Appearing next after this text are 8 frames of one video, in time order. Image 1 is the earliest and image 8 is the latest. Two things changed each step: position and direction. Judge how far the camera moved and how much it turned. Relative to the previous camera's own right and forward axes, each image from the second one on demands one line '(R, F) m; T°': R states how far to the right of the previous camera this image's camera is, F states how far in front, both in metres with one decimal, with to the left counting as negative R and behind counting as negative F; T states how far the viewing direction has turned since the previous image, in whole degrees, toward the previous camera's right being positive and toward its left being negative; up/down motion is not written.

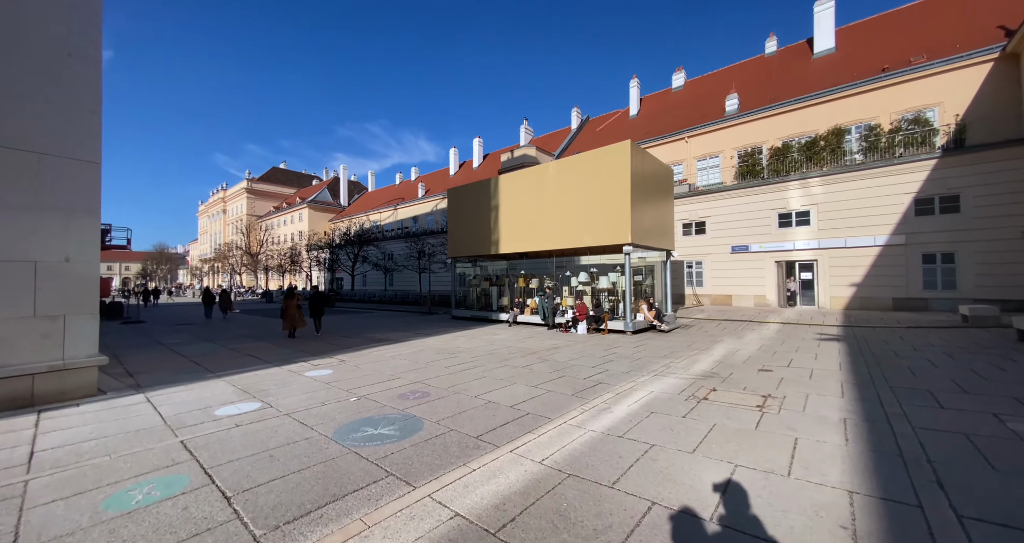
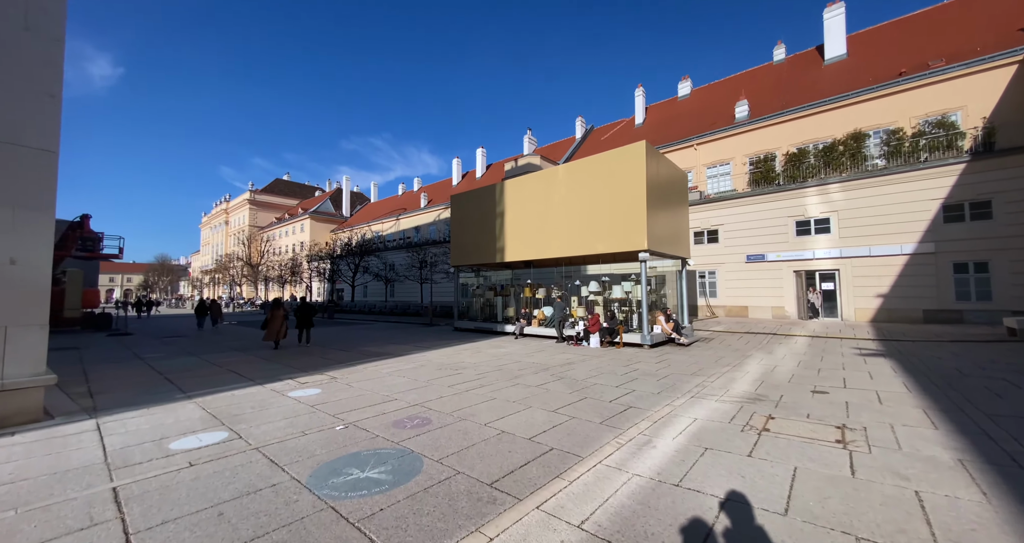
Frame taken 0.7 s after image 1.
(-0.2, +0.9) m; 0°
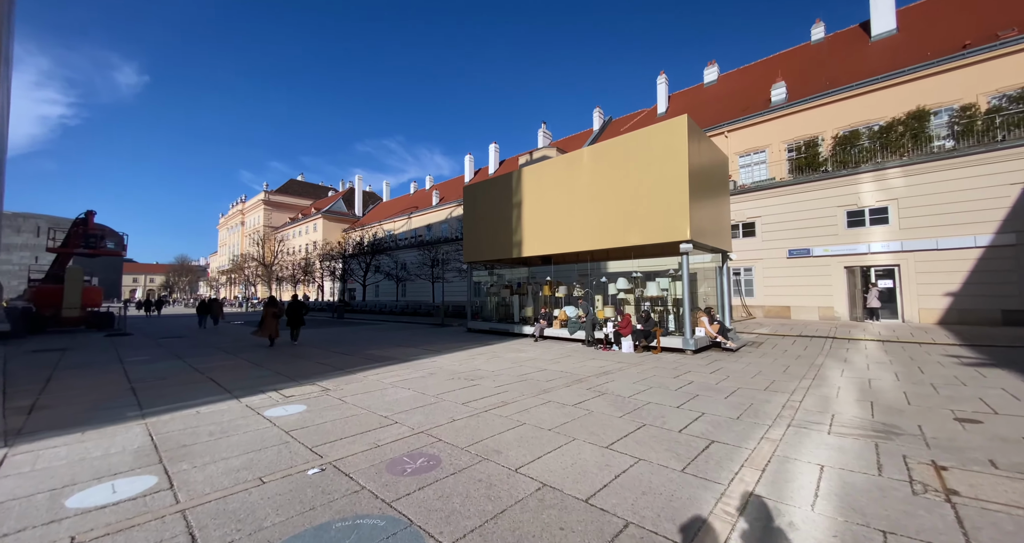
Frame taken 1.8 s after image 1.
(-0.3, +1.5) m; -2°
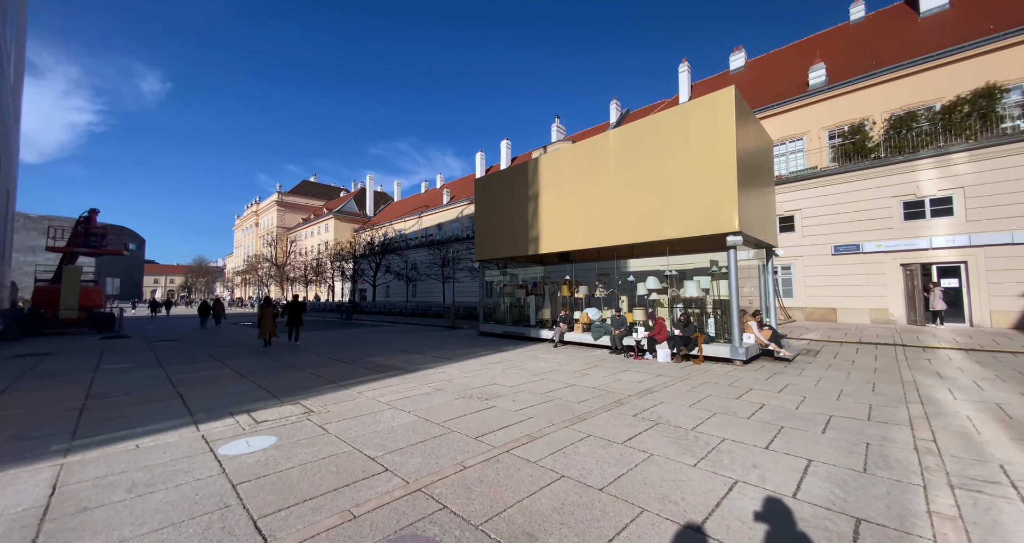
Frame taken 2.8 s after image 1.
(-0.2, +1.3) m; -2°
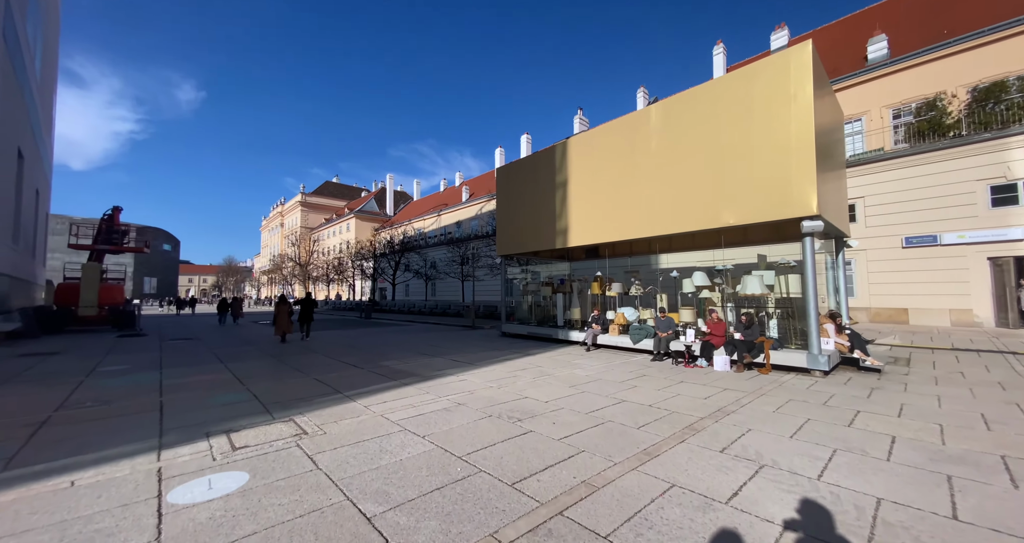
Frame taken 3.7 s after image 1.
(-0.2, +1.2) m; -3°
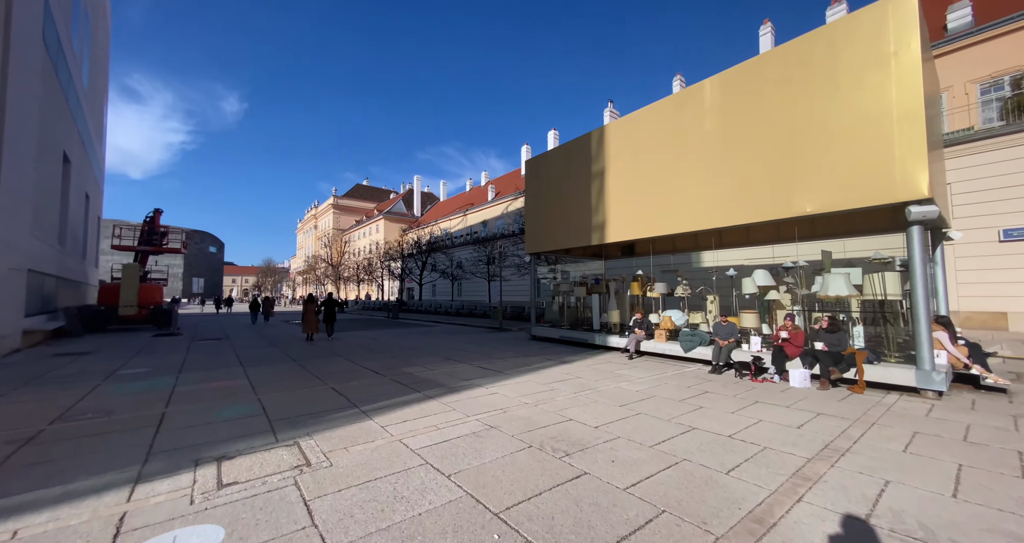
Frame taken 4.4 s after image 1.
(-0.2, +0.9) m; -4°
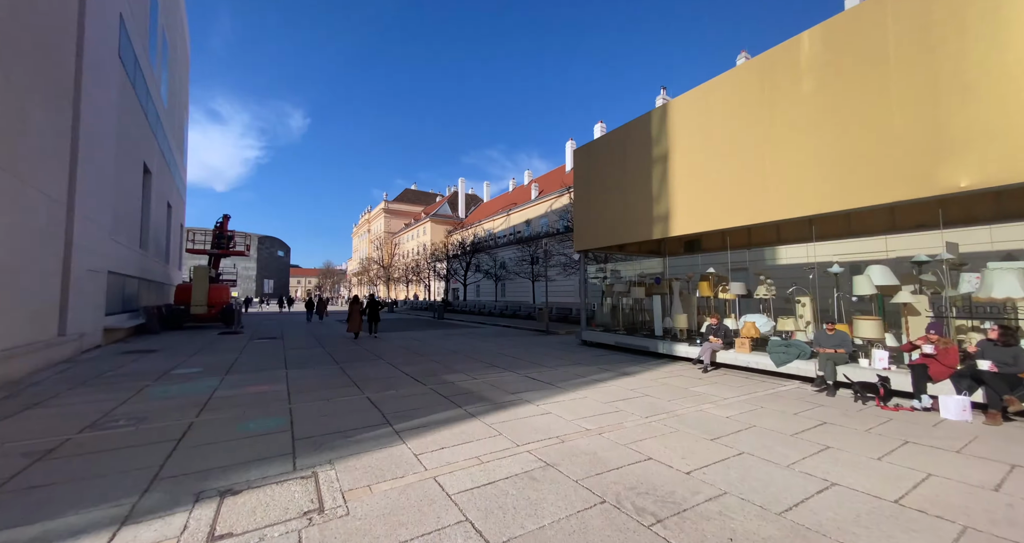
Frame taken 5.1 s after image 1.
(-0.1, +1.0) m; -7°
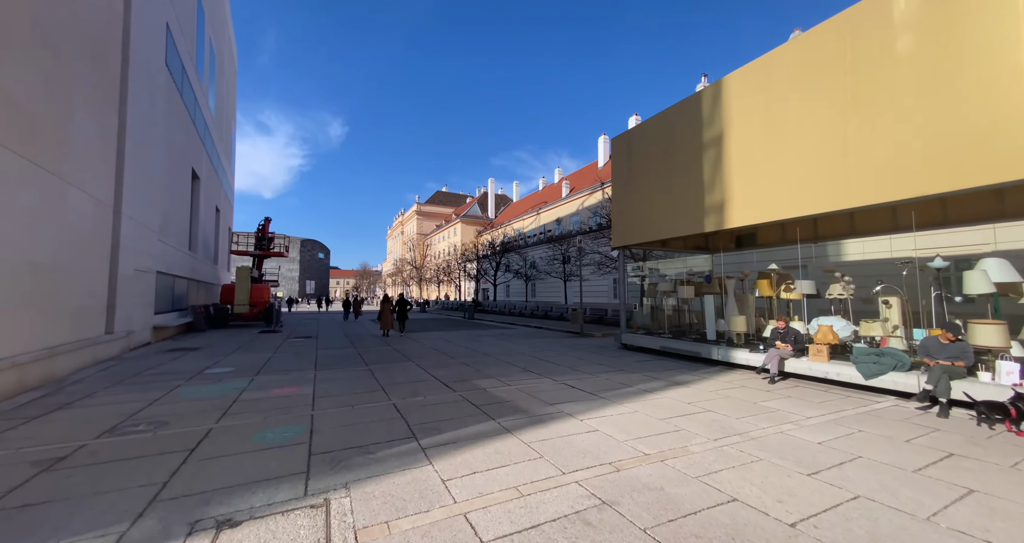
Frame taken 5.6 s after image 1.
(-0.1, +0.7) m; -5°
